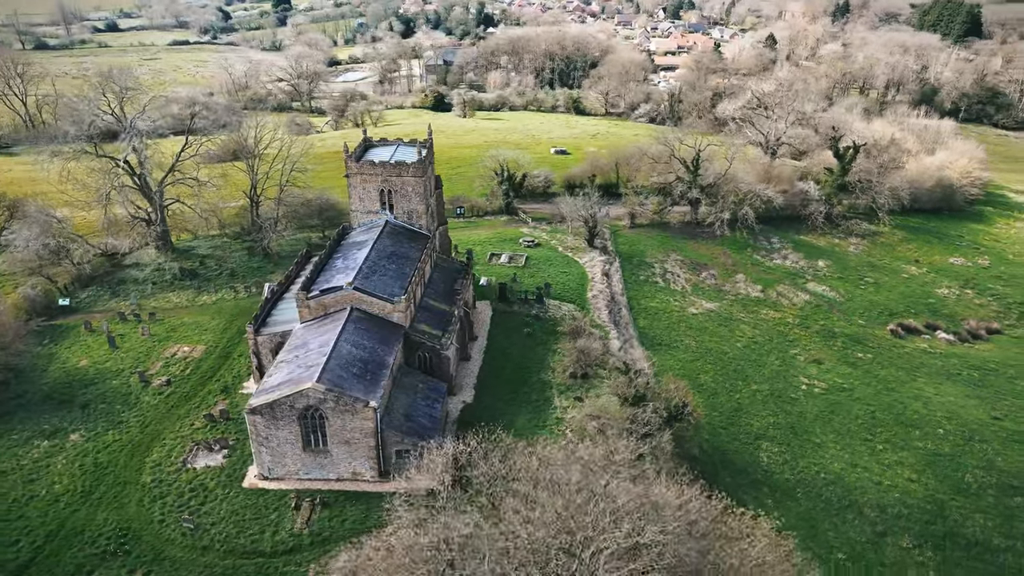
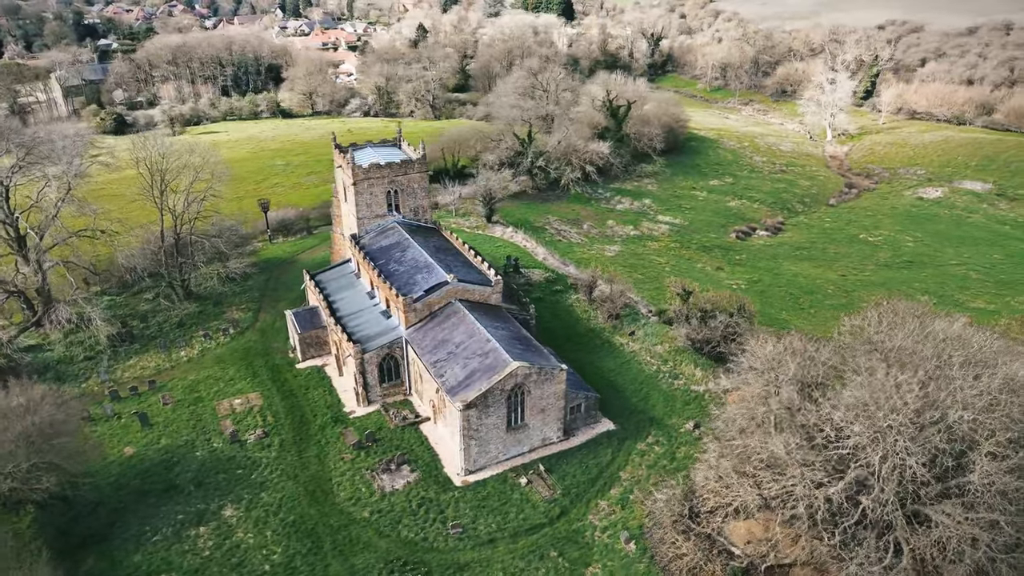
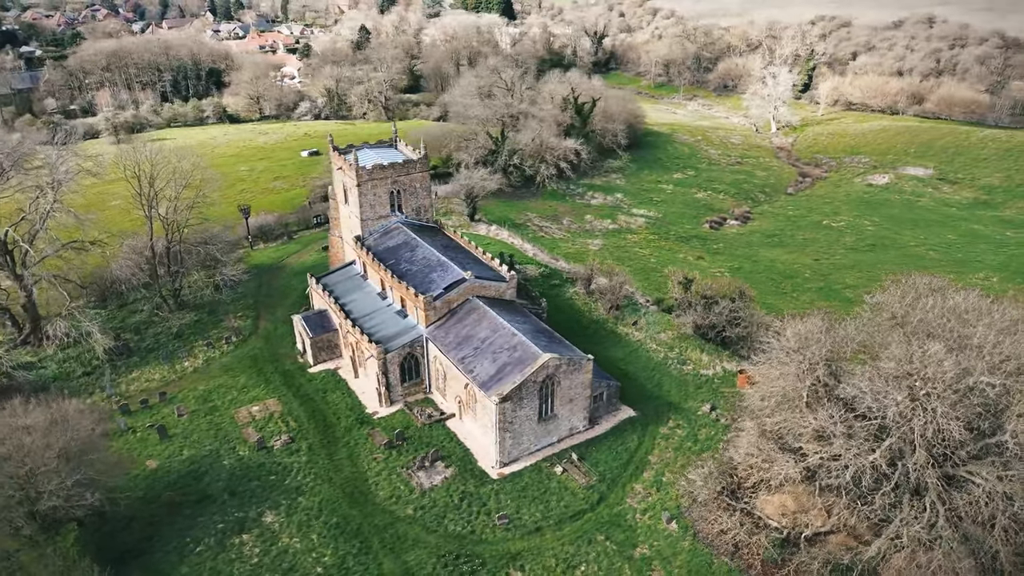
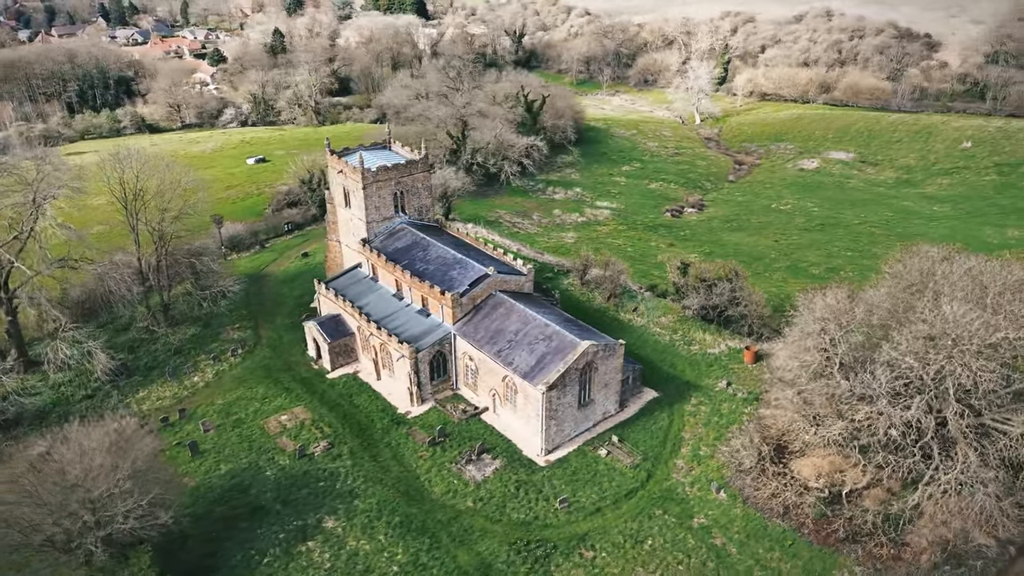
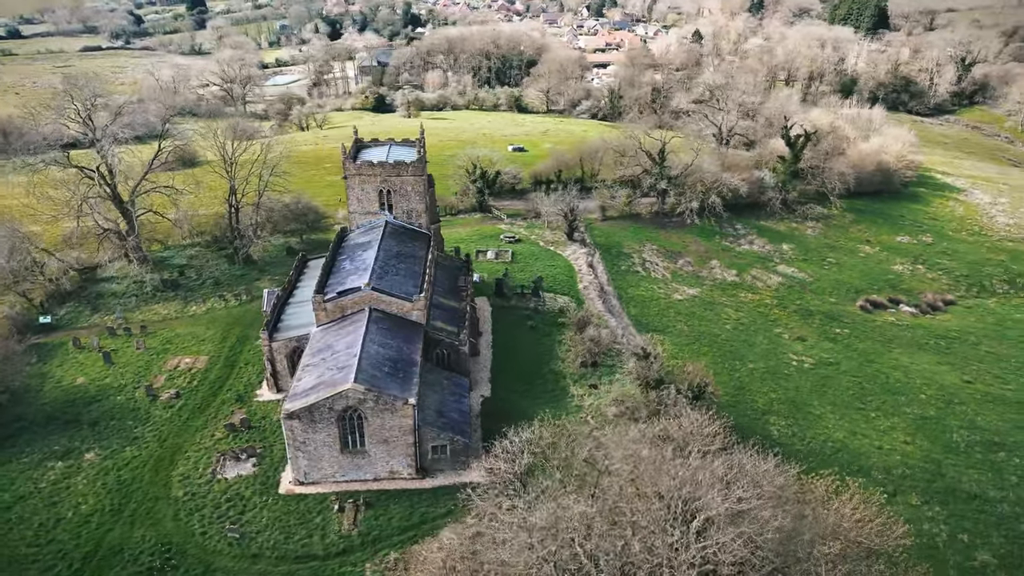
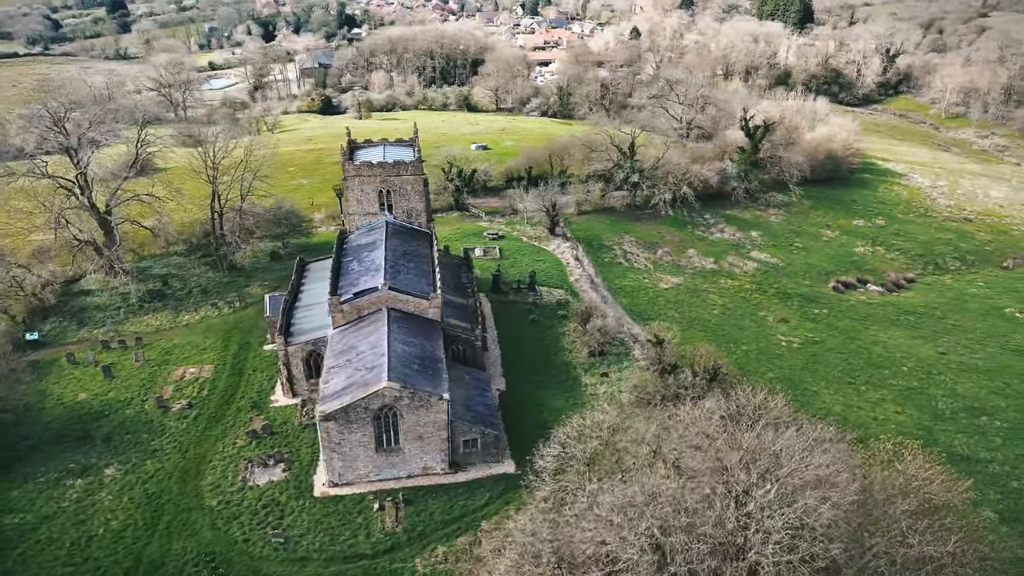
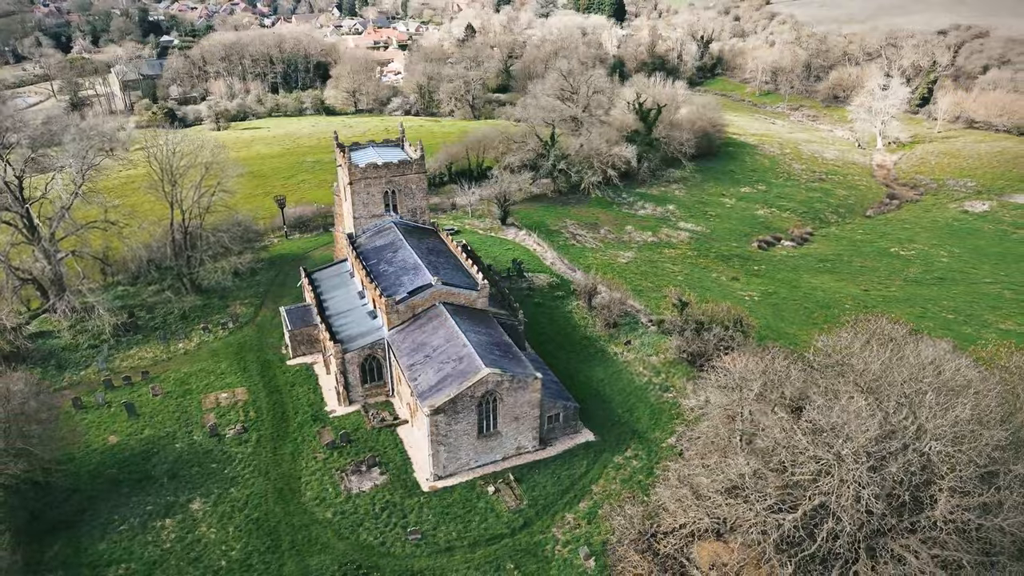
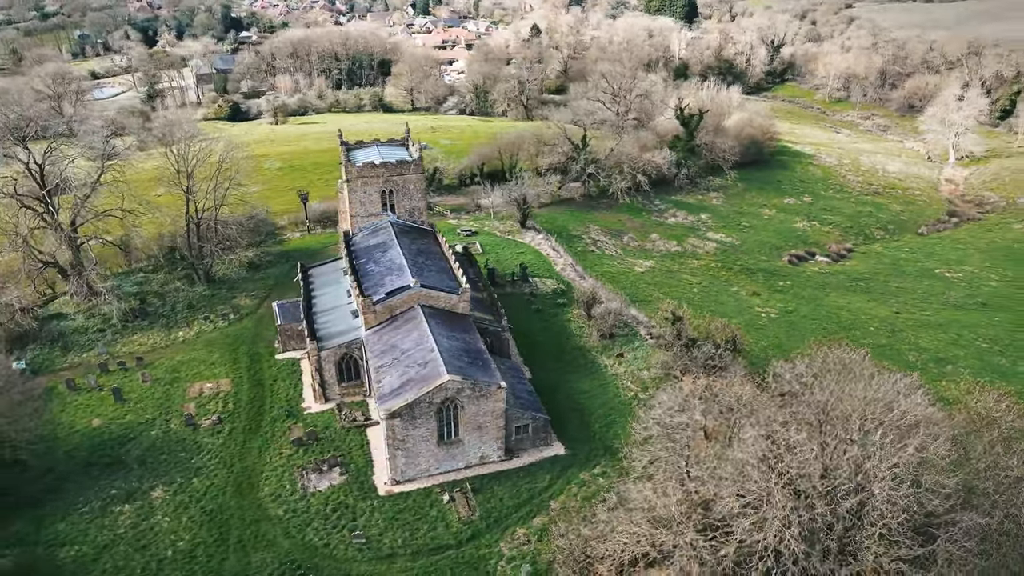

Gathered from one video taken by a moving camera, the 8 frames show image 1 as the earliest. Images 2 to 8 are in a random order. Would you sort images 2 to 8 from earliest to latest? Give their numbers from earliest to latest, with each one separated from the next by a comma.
5, 6, 8, 7, 2, 3, 4
